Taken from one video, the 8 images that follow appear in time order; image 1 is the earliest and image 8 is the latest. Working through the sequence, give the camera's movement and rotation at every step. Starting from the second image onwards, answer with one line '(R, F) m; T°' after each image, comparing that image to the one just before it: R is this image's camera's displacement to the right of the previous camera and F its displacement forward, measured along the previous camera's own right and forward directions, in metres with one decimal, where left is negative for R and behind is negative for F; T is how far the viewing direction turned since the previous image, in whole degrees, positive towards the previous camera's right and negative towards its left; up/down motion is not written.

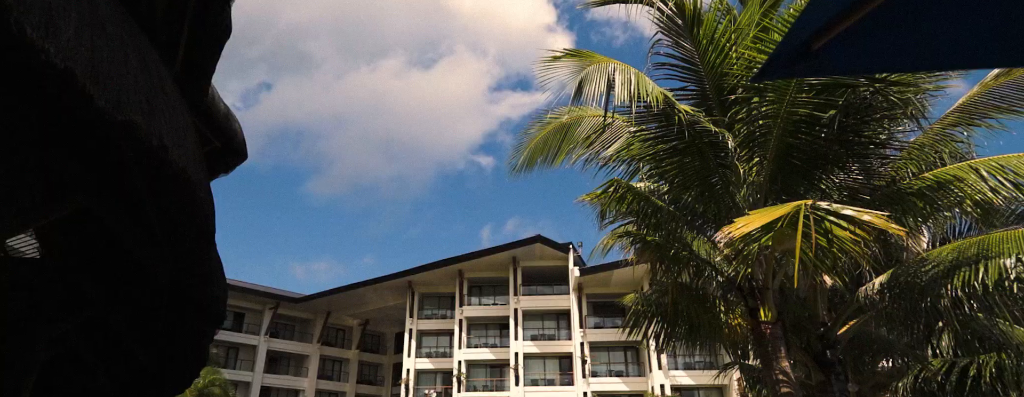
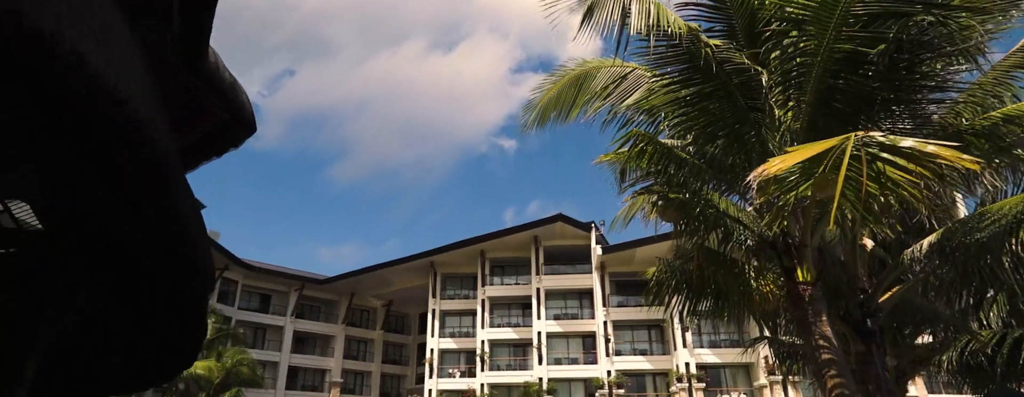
(+0.1, +0.4) m; -2°
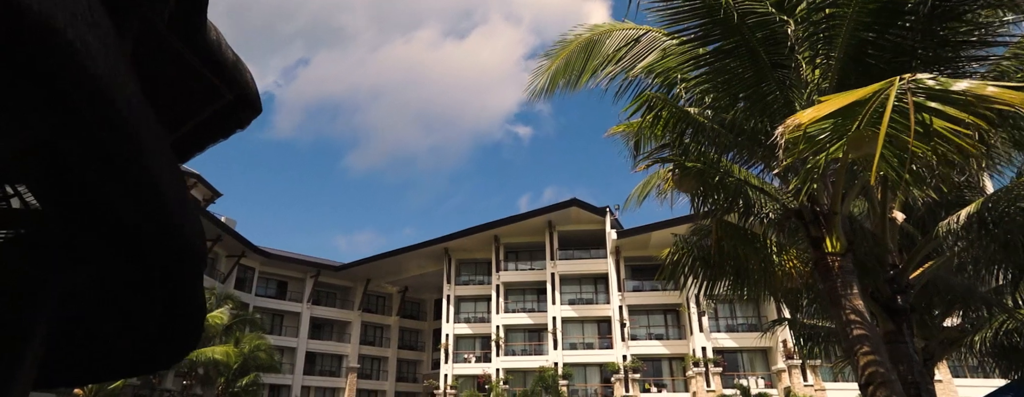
(+0.1, +0.2) m; -1°
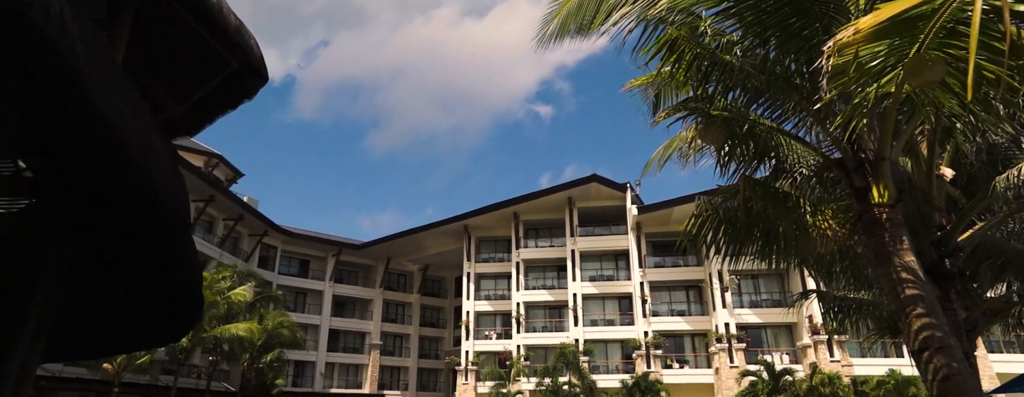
(+0.1, +0.3) m; -2°
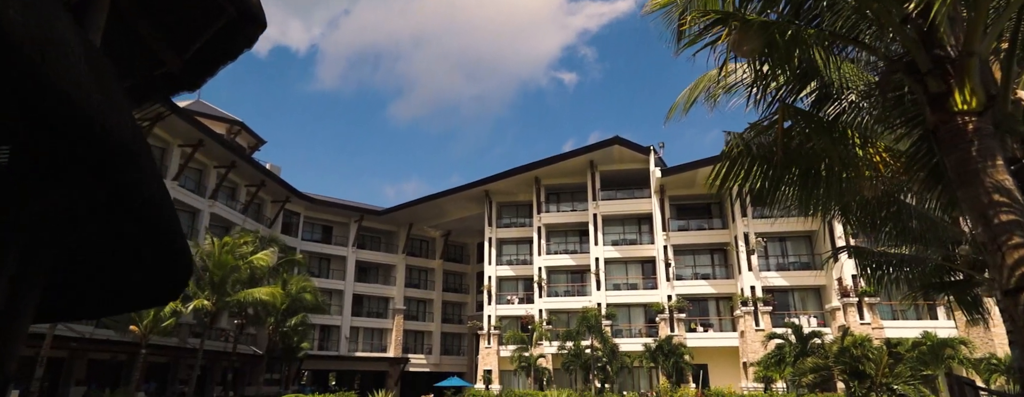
(+0.1, +0.5) m; -2°
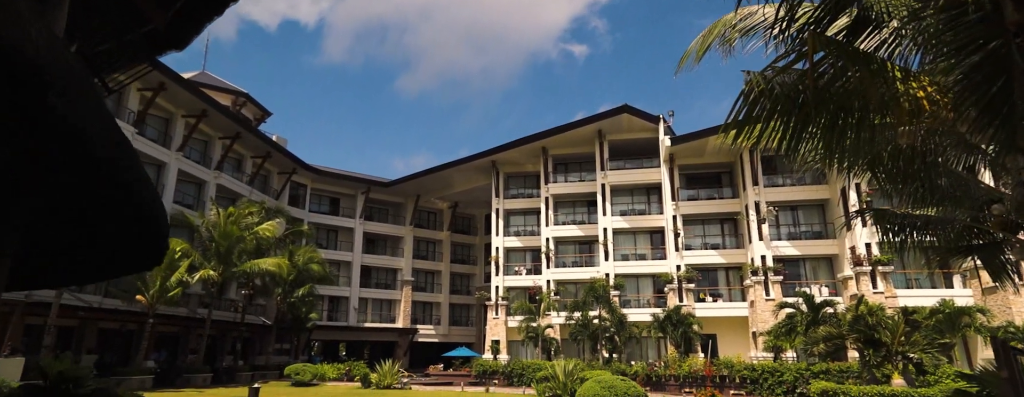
(+0.1, +0.4) m; -1°
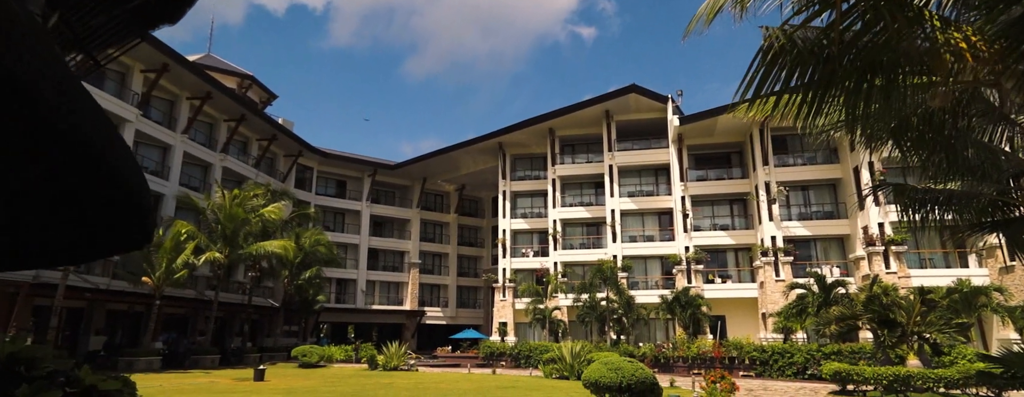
(+0.1, +0.3) m; -1°
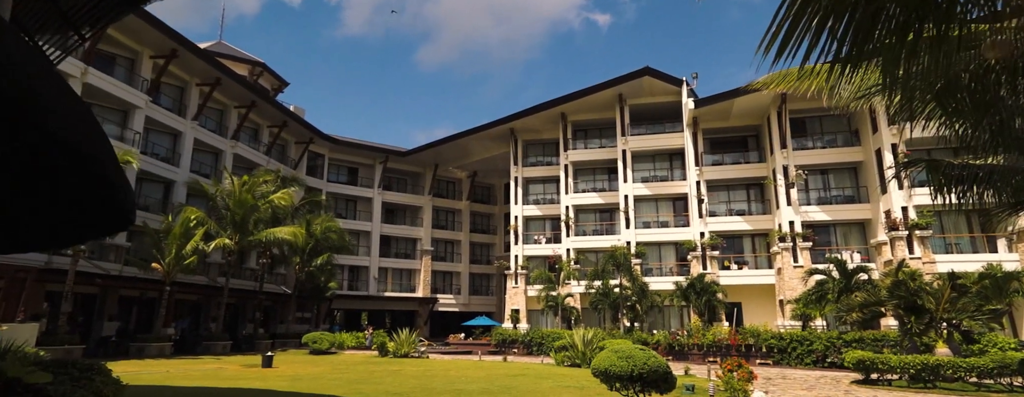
(+0.1, +0.5) m; -1°
